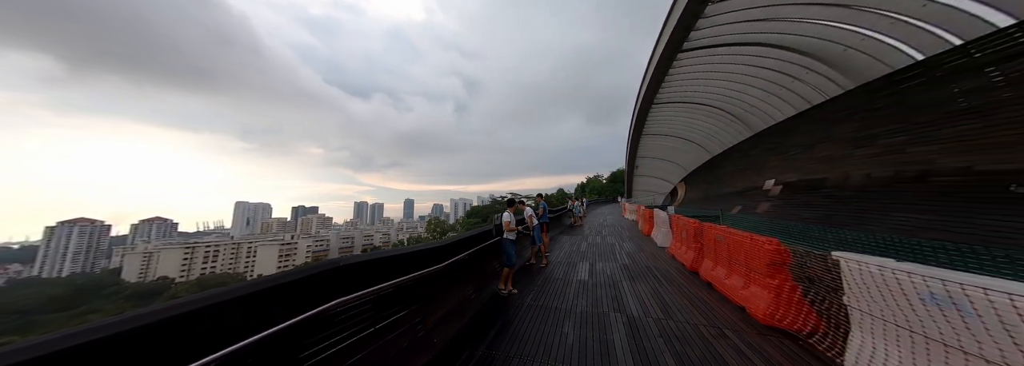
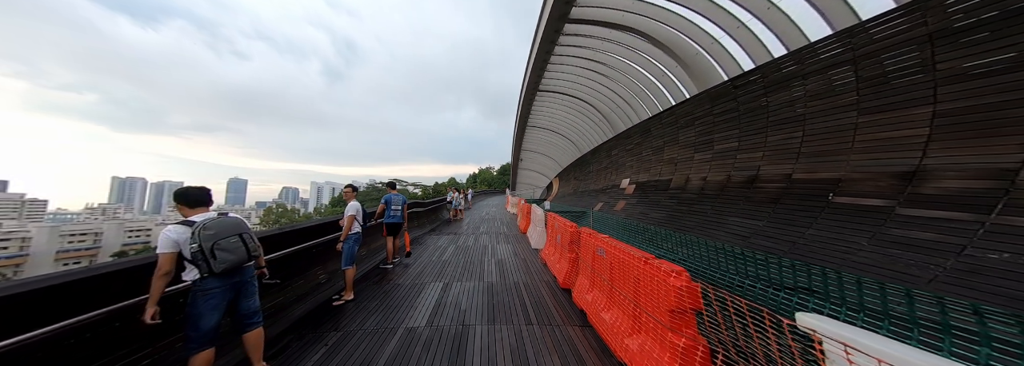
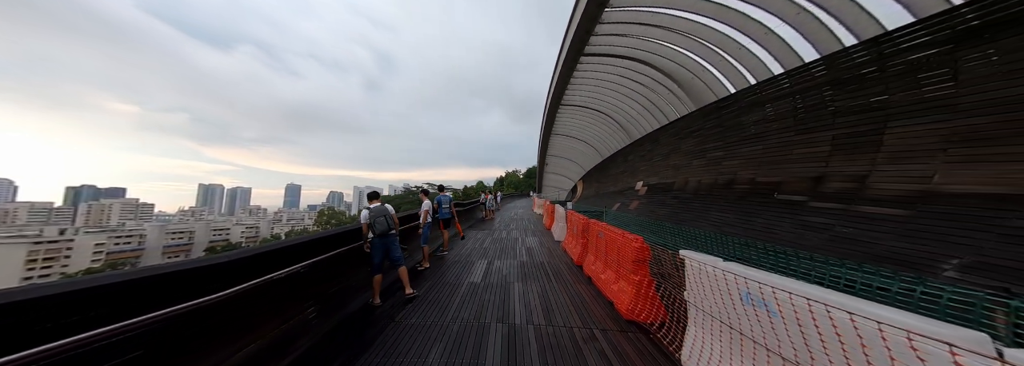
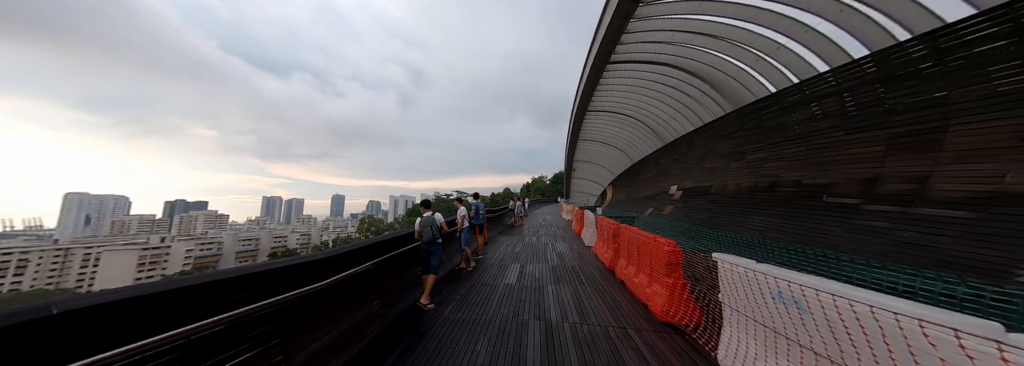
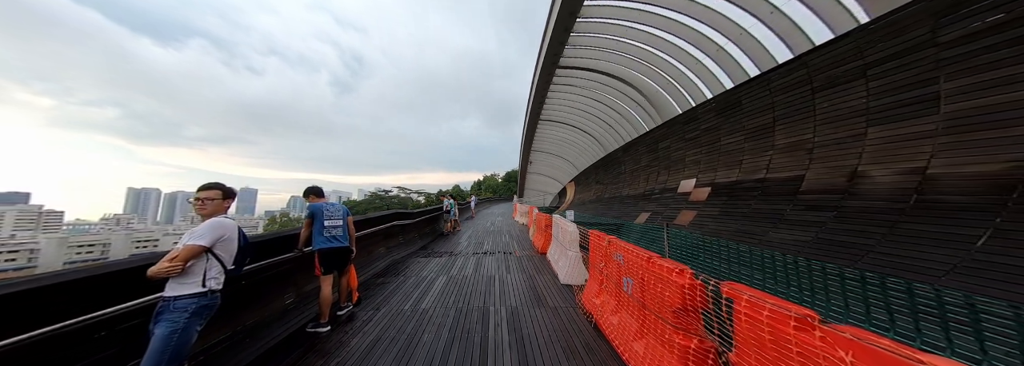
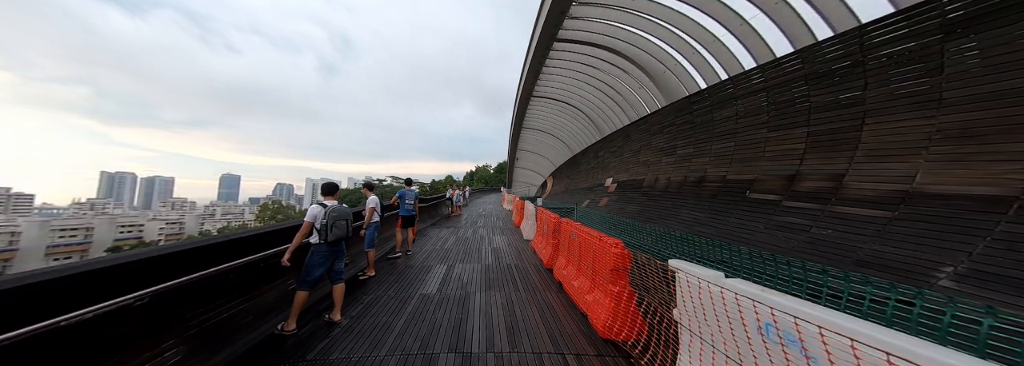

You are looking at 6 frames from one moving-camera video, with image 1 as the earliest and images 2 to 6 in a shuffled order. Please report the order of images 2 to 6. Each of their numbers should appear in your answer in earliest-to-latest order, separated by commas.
4, 3, 6, 2, 5
